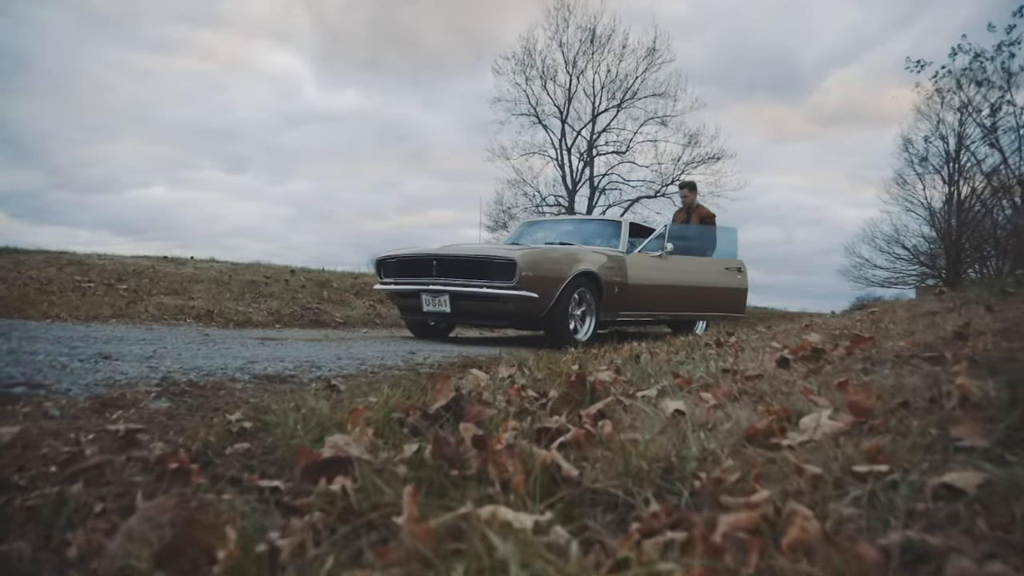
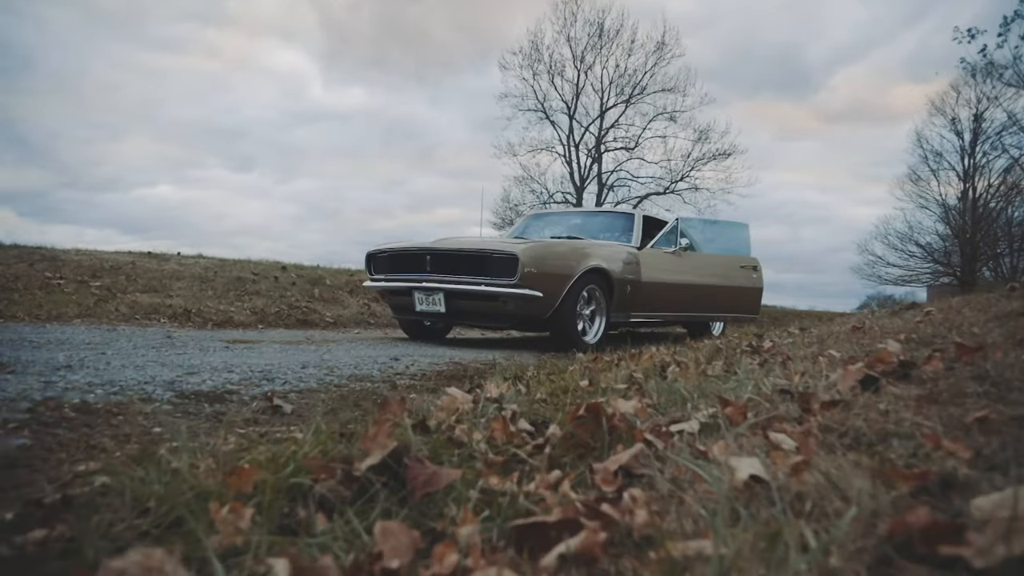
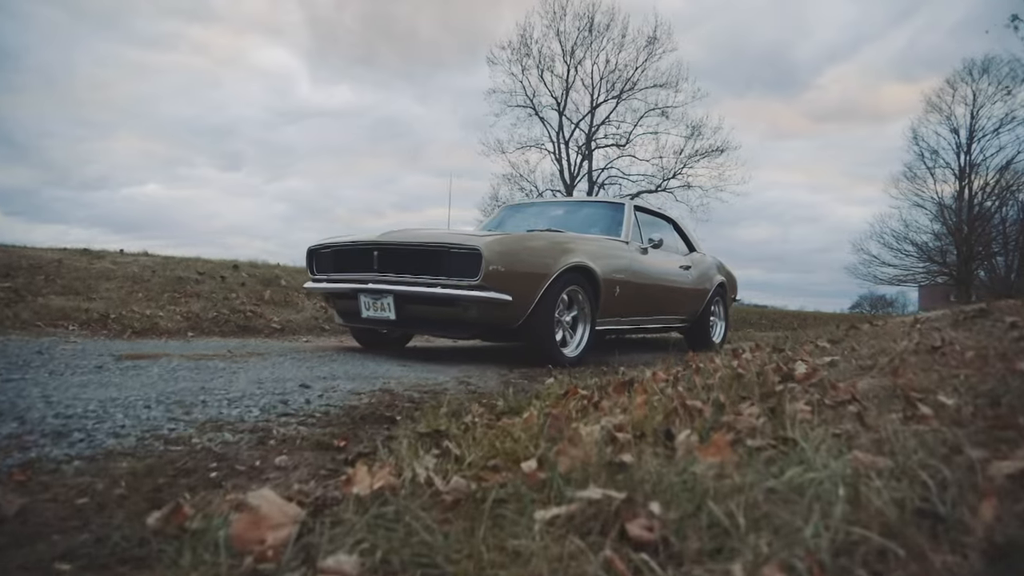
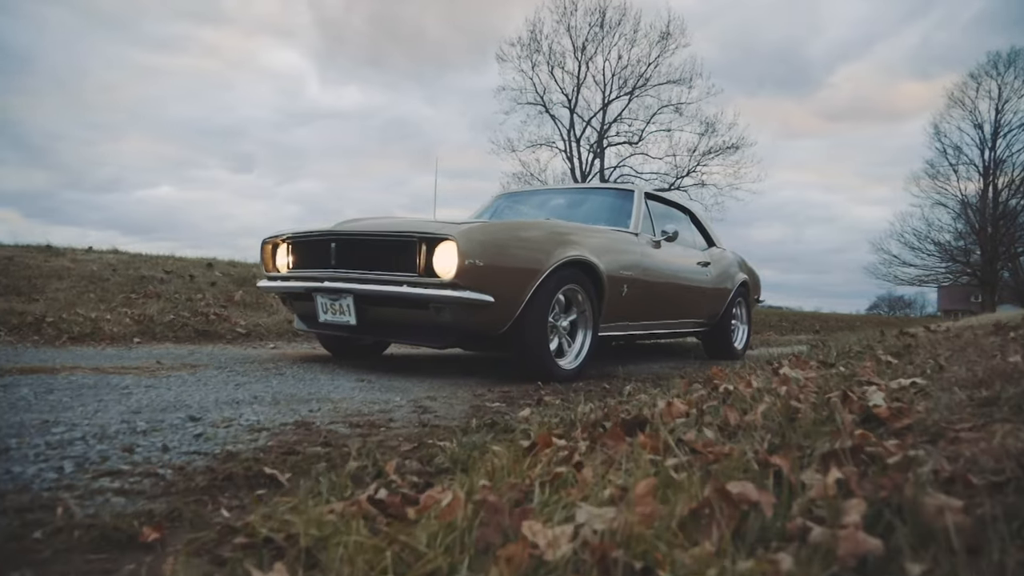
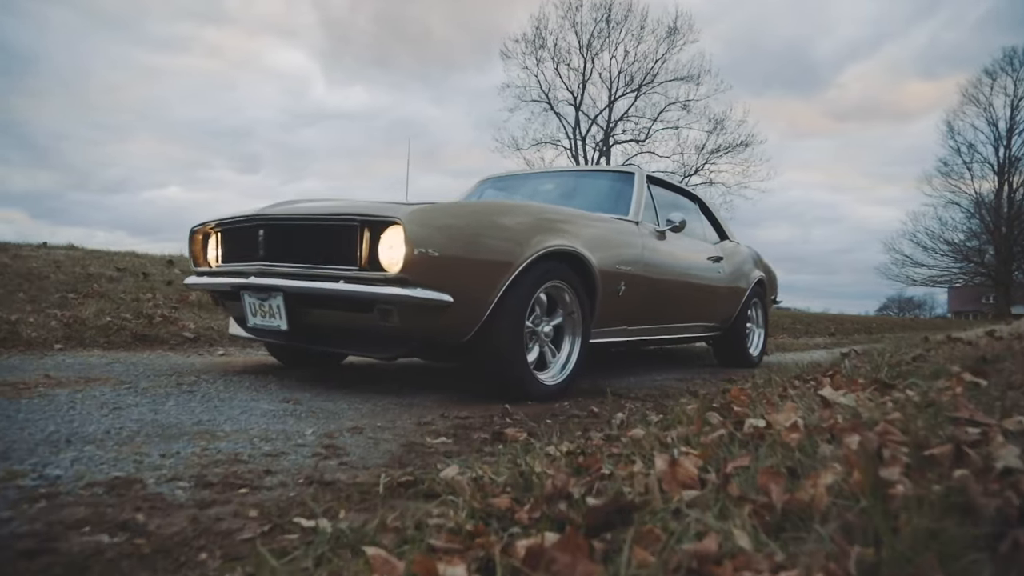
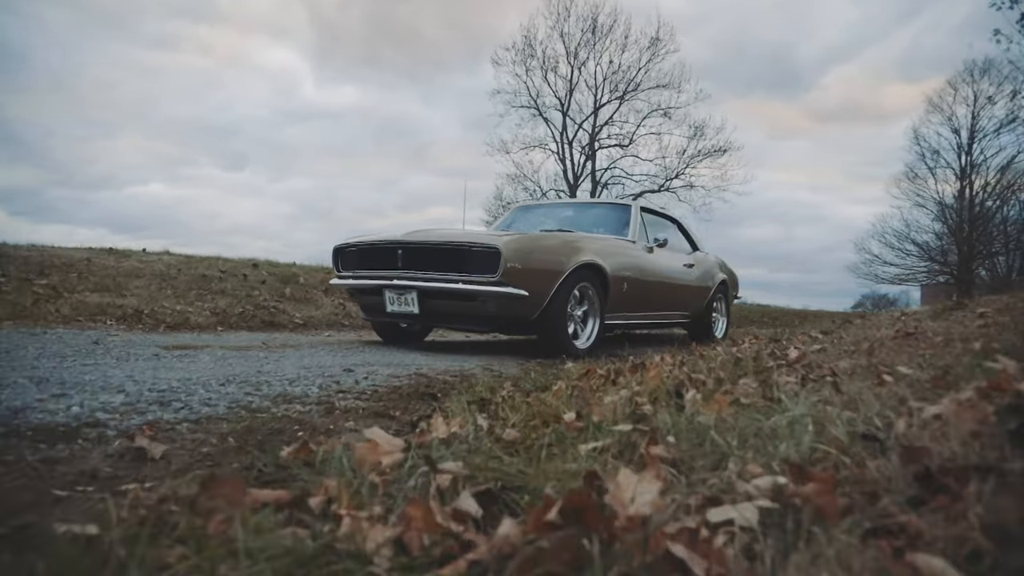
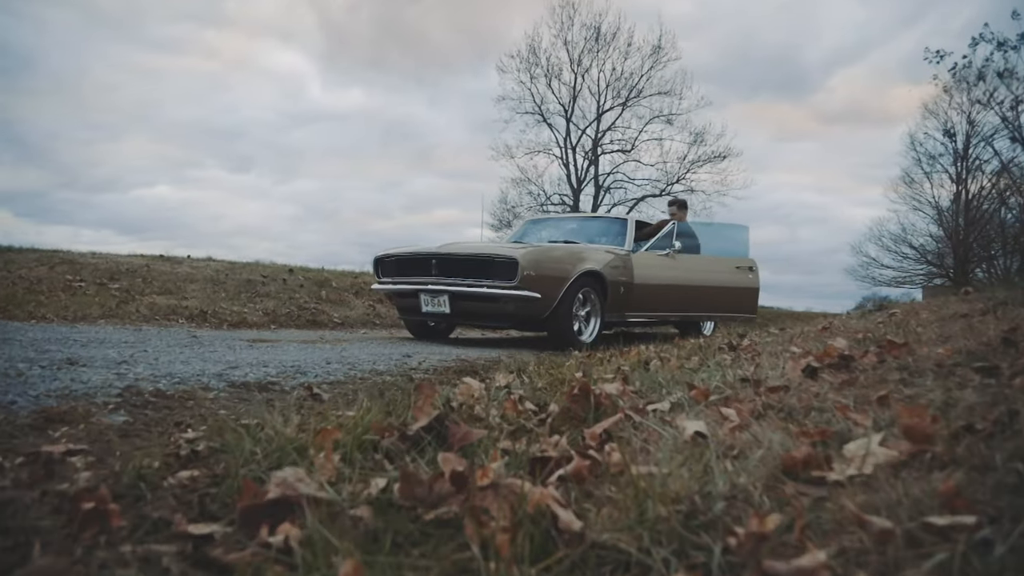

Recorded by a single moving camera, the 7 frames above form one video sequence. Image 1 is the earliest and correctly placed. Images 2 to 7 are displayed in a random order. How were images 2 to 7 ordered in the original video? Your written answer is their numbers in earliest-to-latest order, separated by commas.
7, 2, 6, 3, 4, 5
